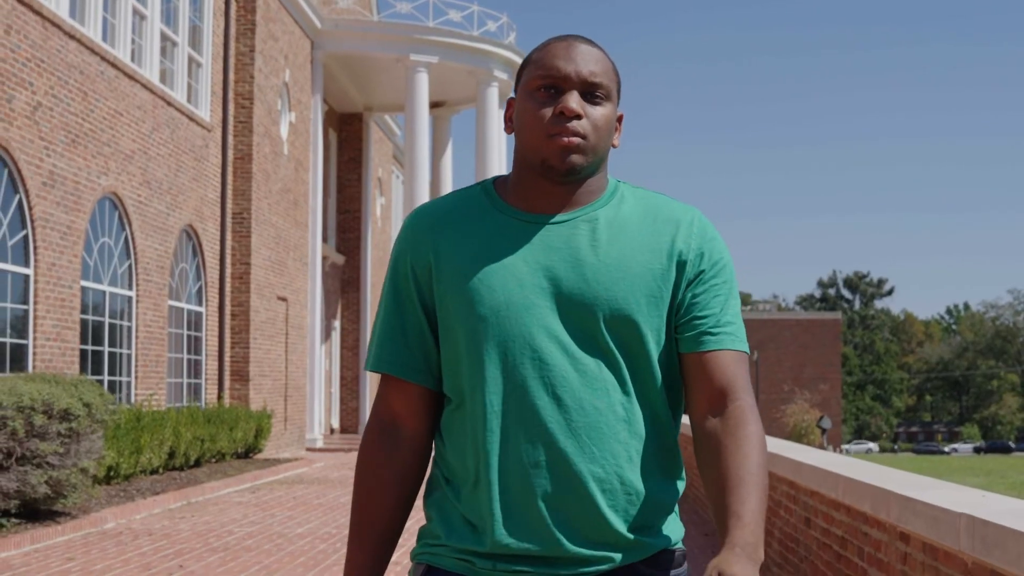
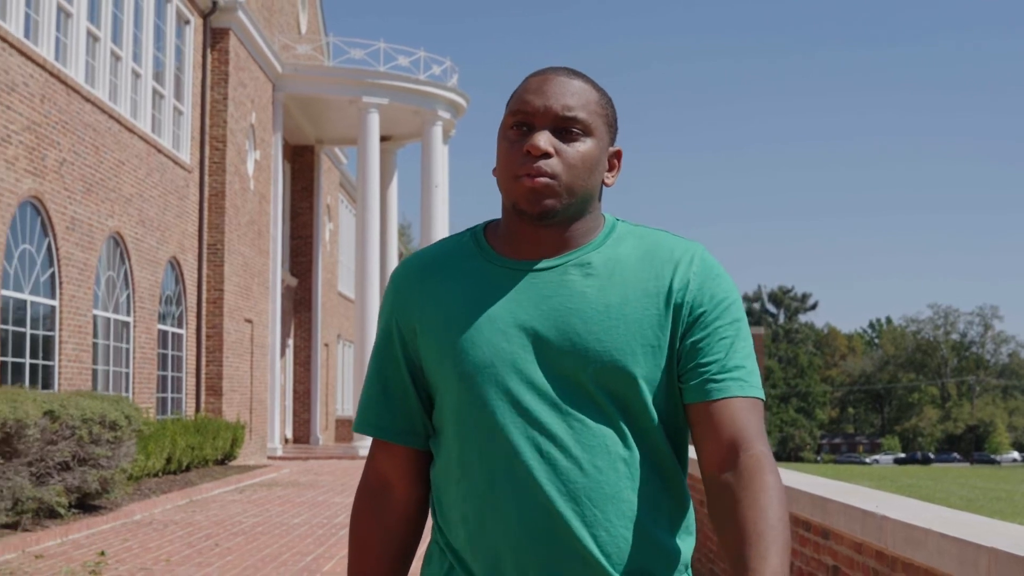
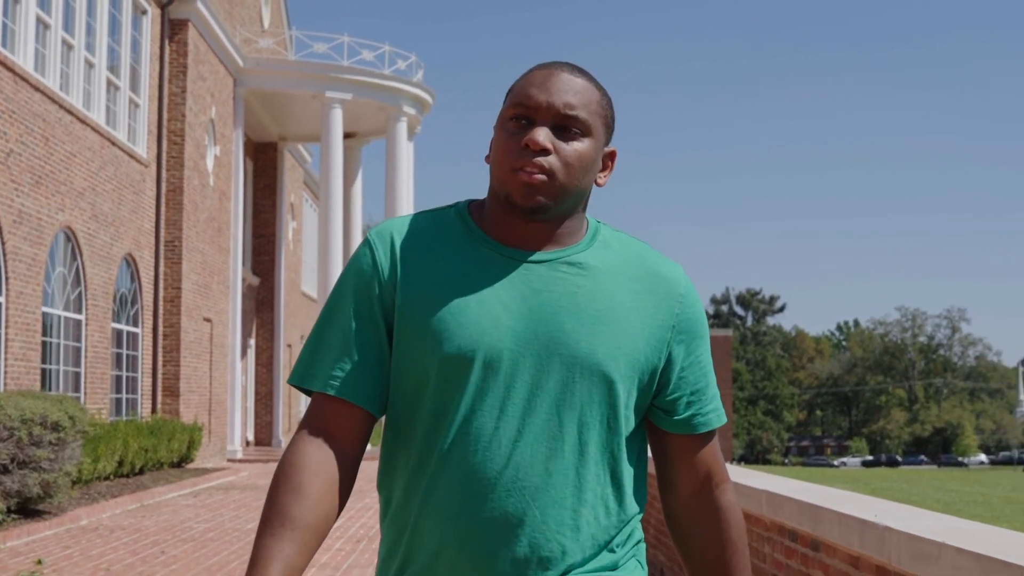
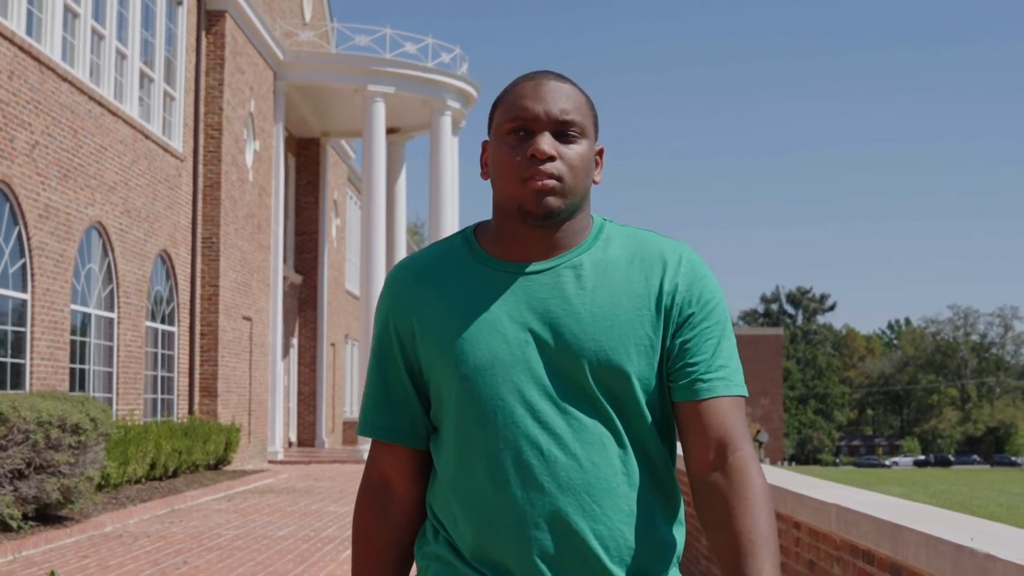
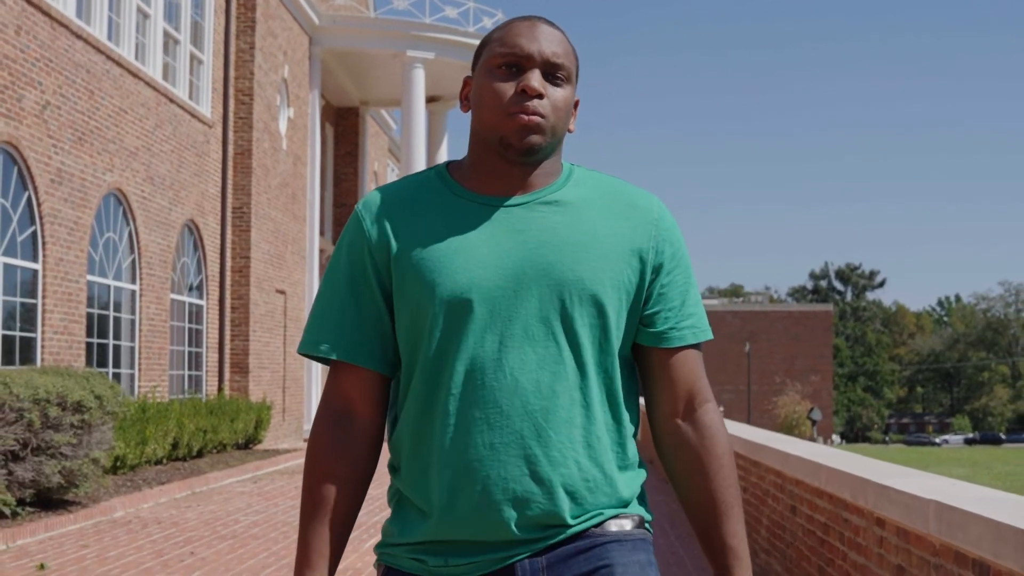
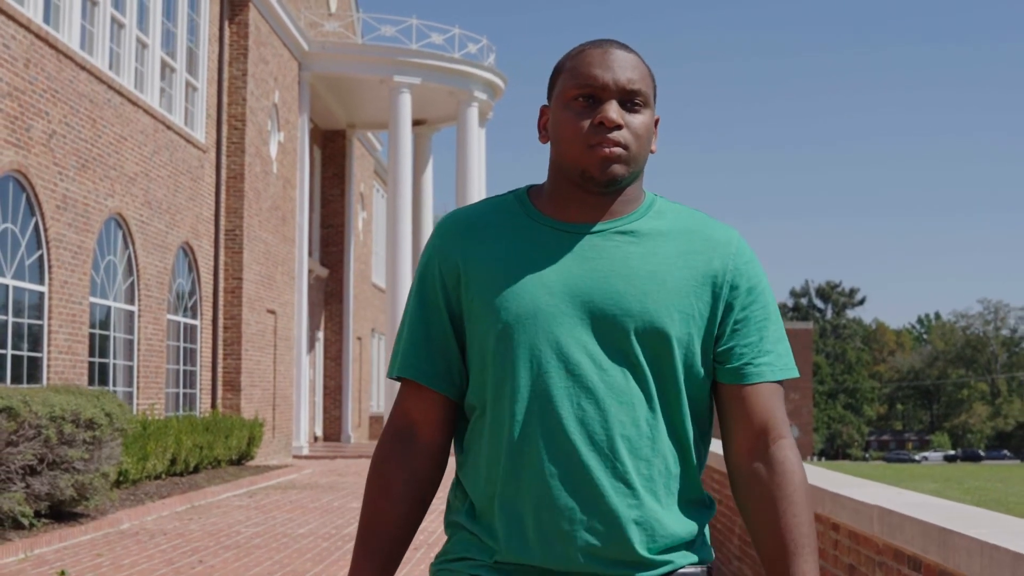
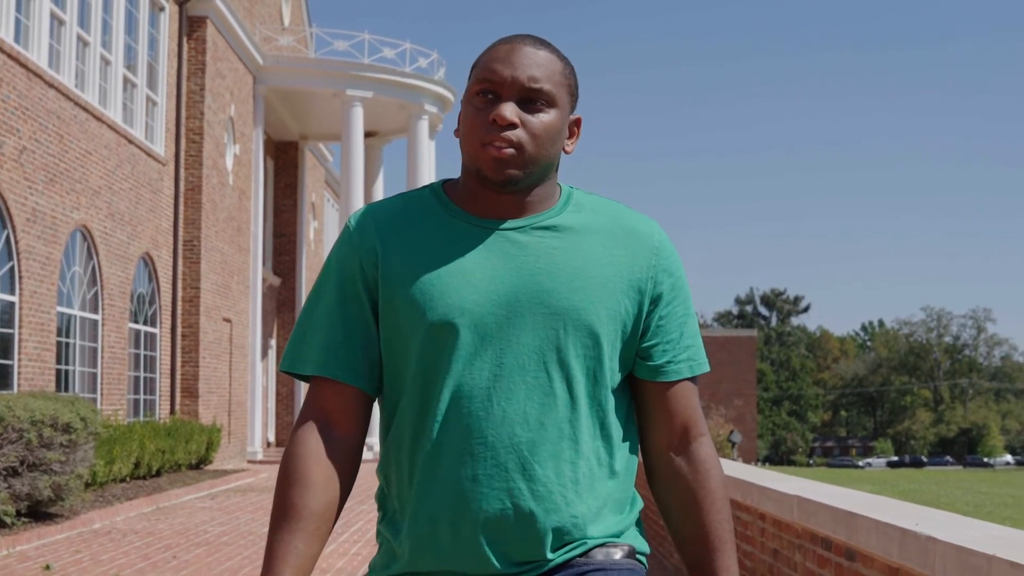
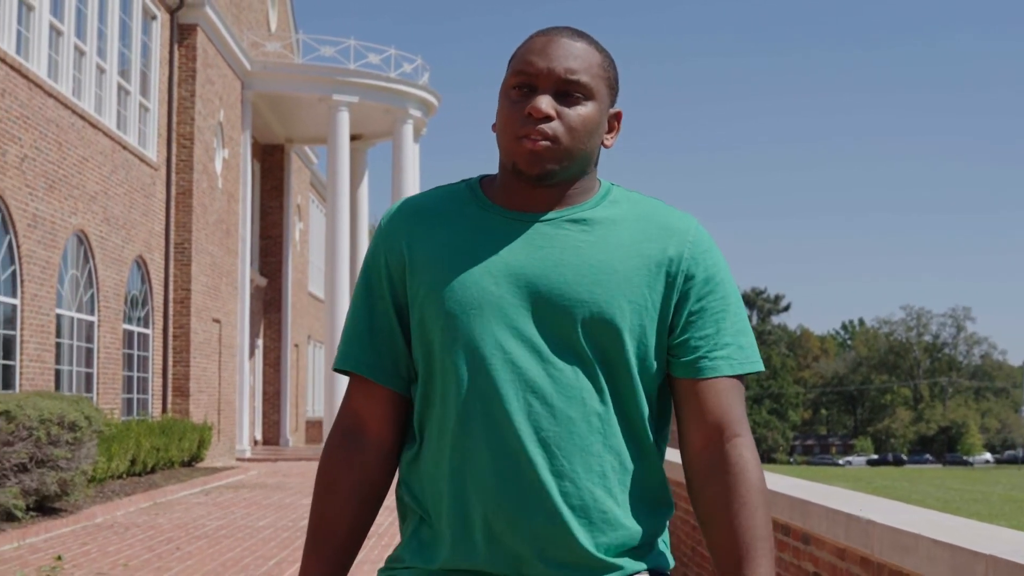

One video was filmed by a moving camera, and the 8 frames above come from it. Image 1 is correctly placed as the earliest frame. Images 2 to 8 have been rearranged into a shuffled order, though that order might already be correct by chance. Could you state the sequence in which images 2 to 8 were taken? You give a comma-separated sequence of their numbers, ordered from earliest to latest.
5, 6, 4, 7, 3, 8, 2
